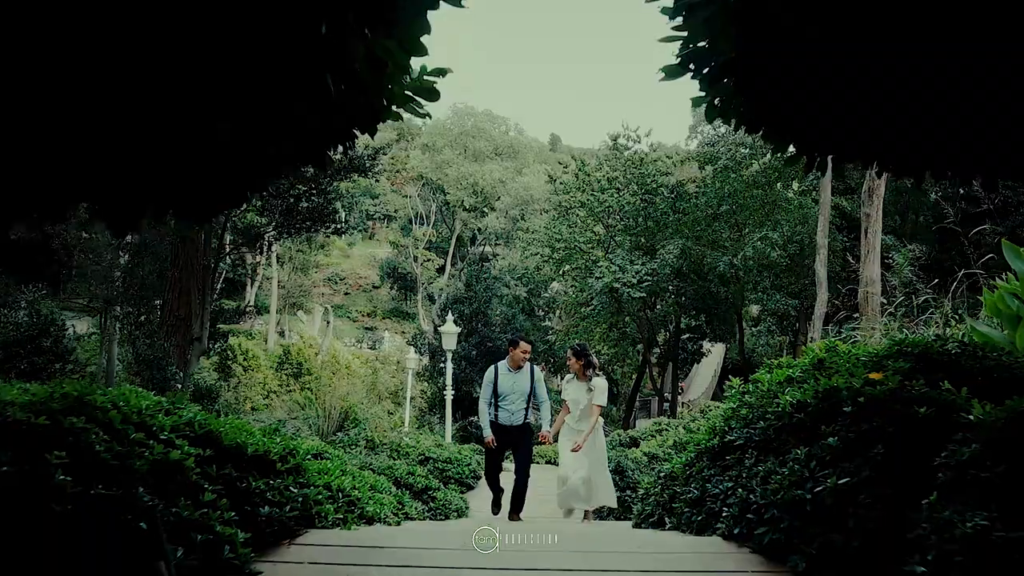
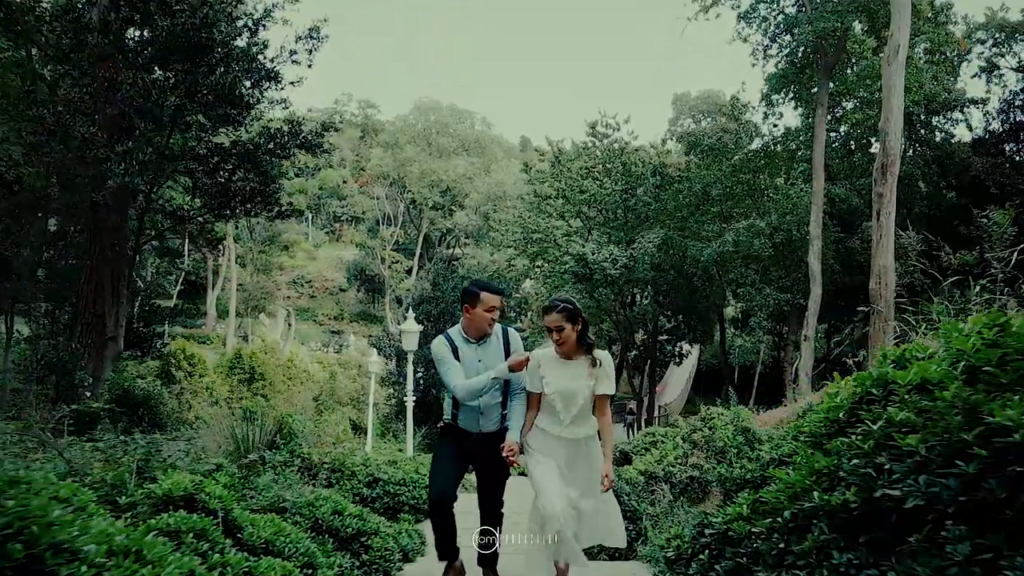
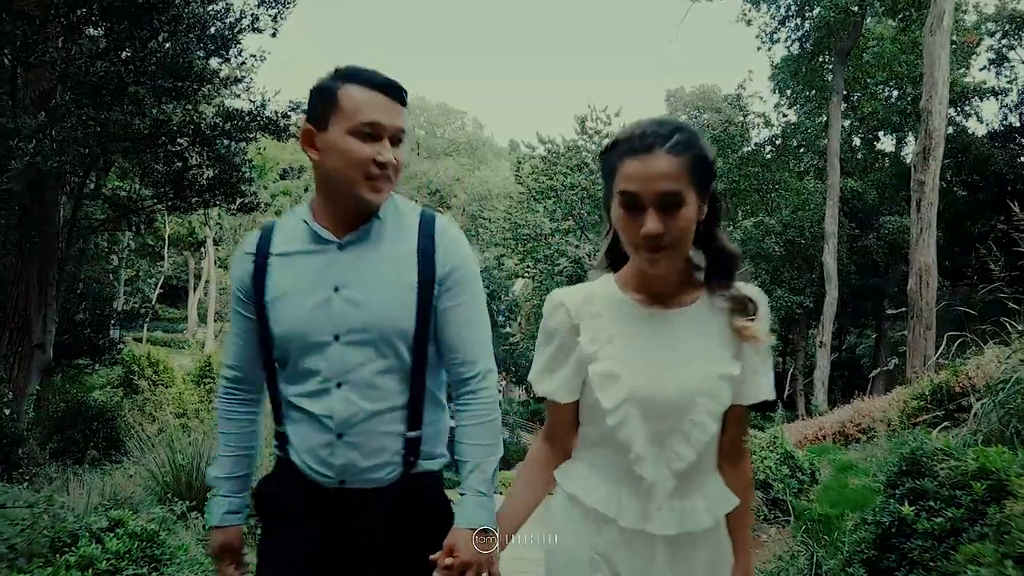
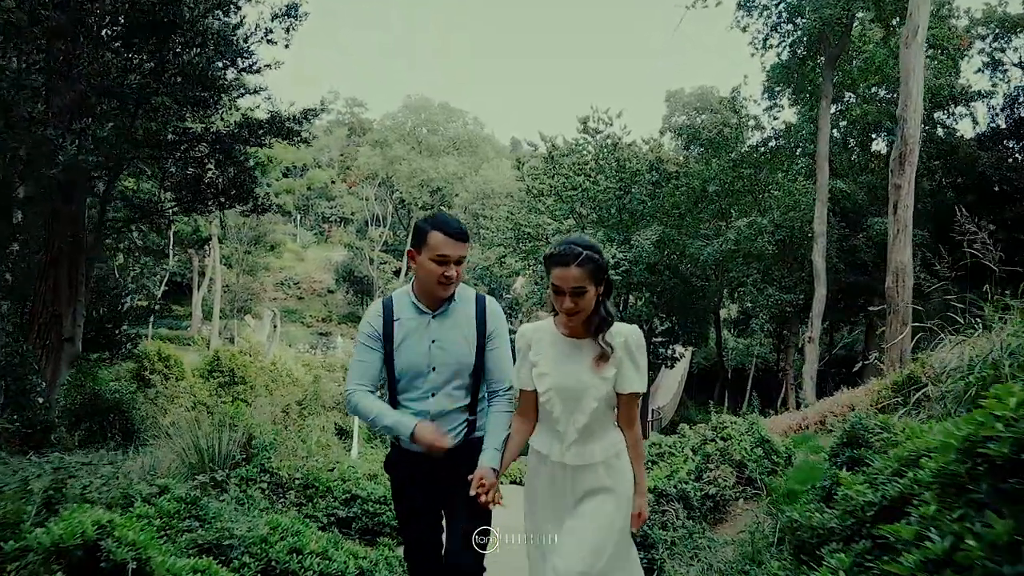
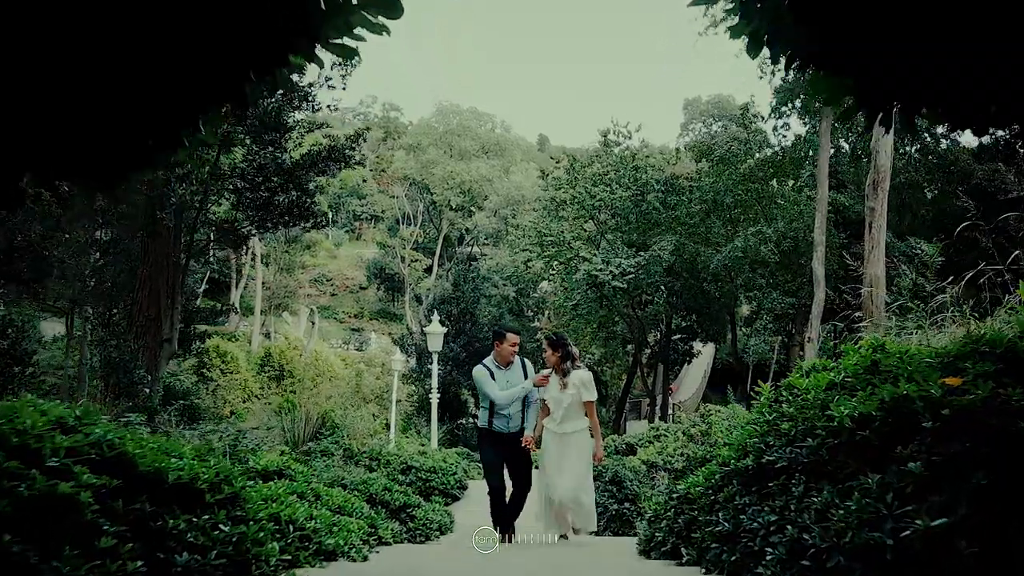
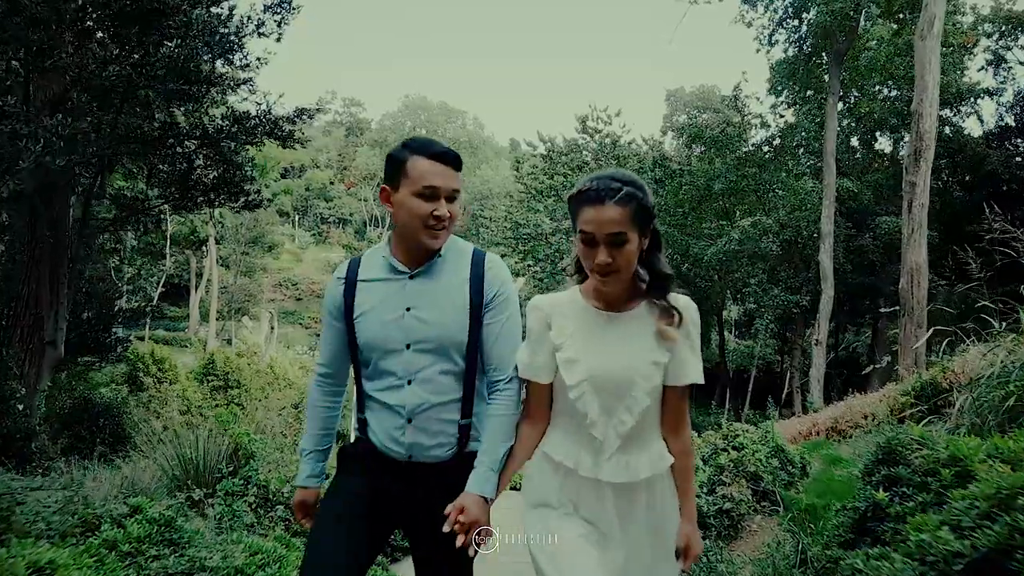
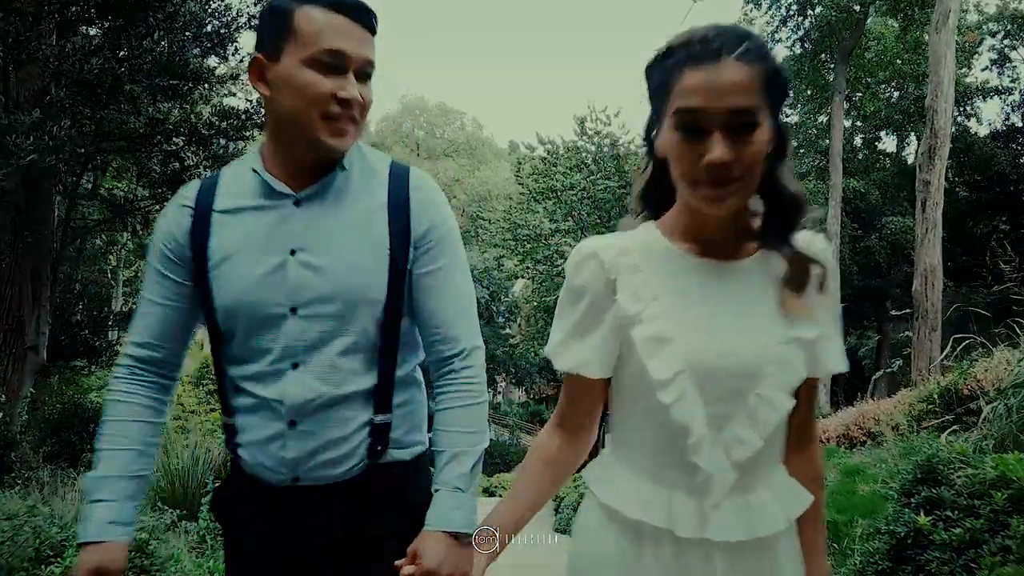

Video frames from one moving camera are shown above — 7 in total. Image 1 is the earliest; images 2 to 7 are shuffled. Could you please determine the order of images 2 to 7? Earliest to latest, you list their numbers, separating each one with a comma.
5, 2, 4, 6, 3, 7
